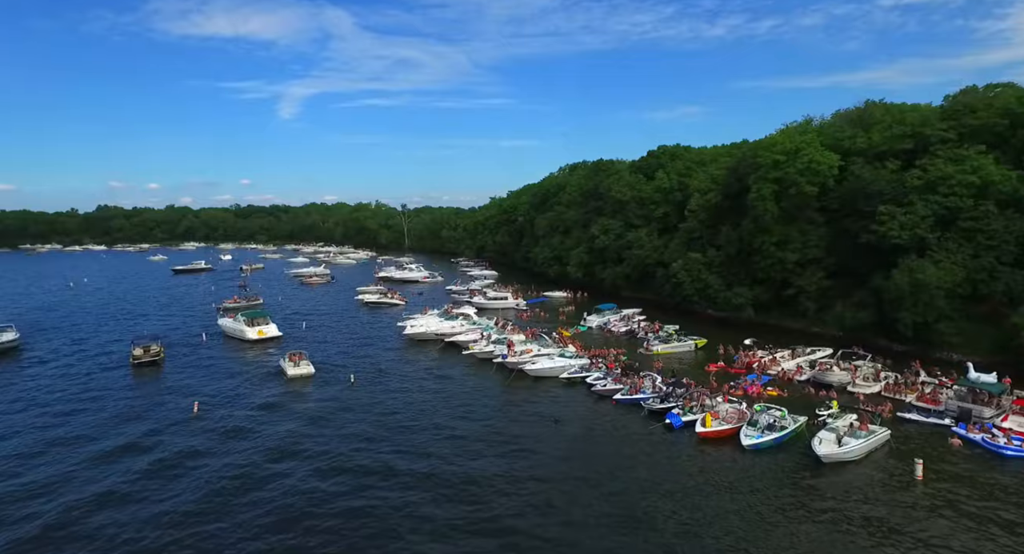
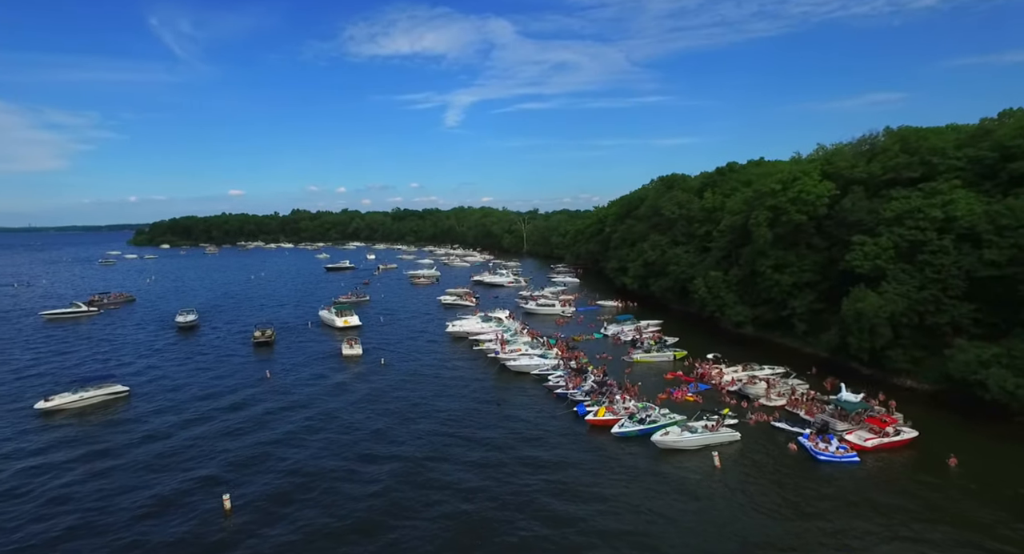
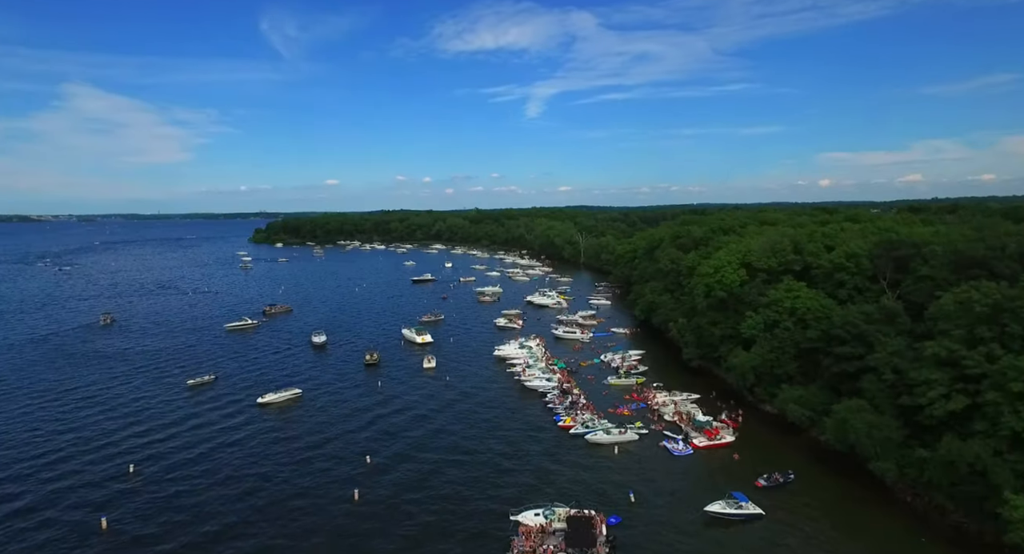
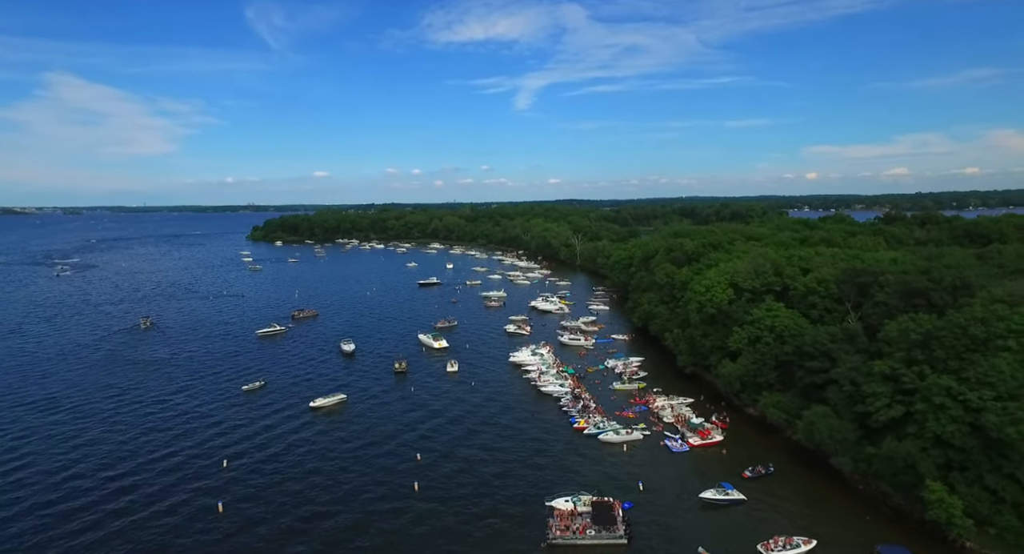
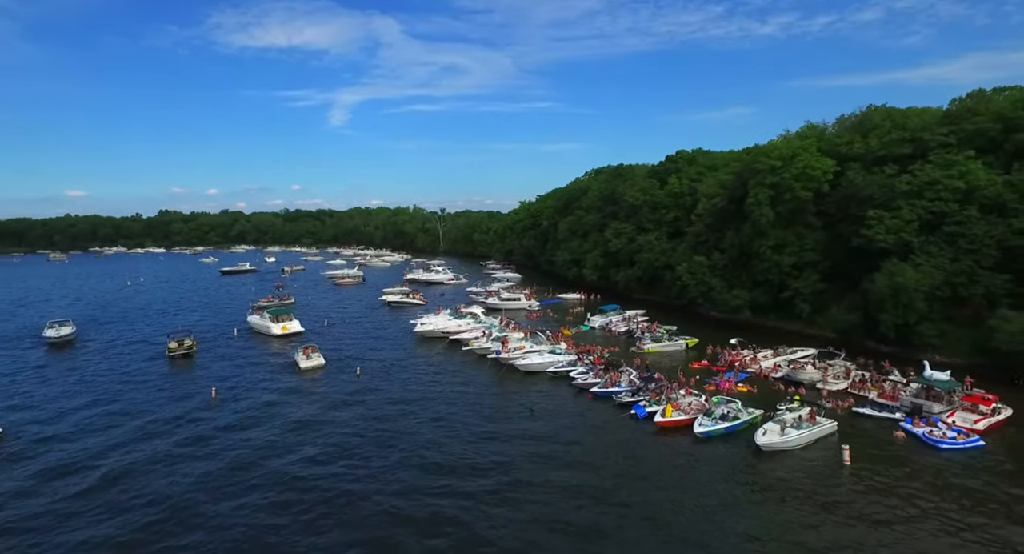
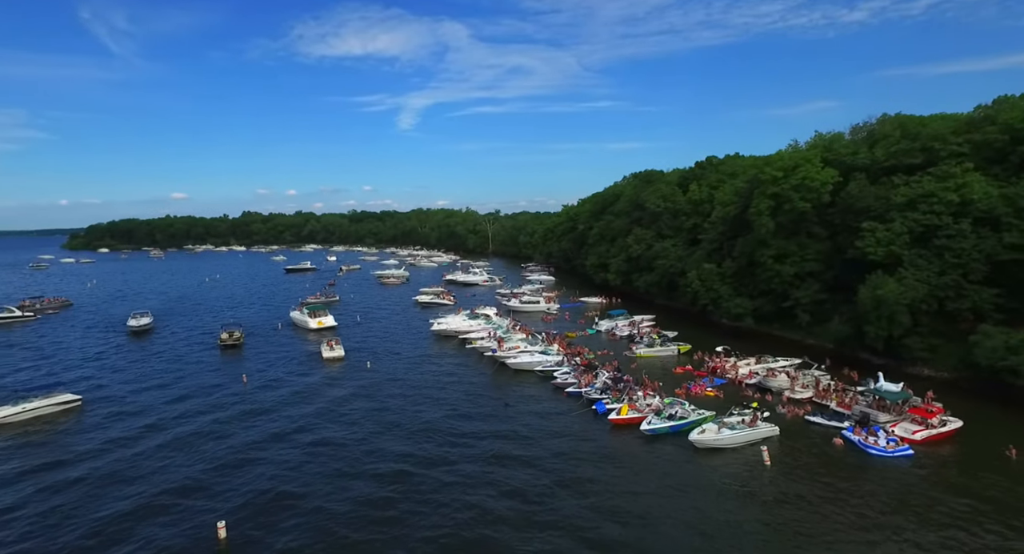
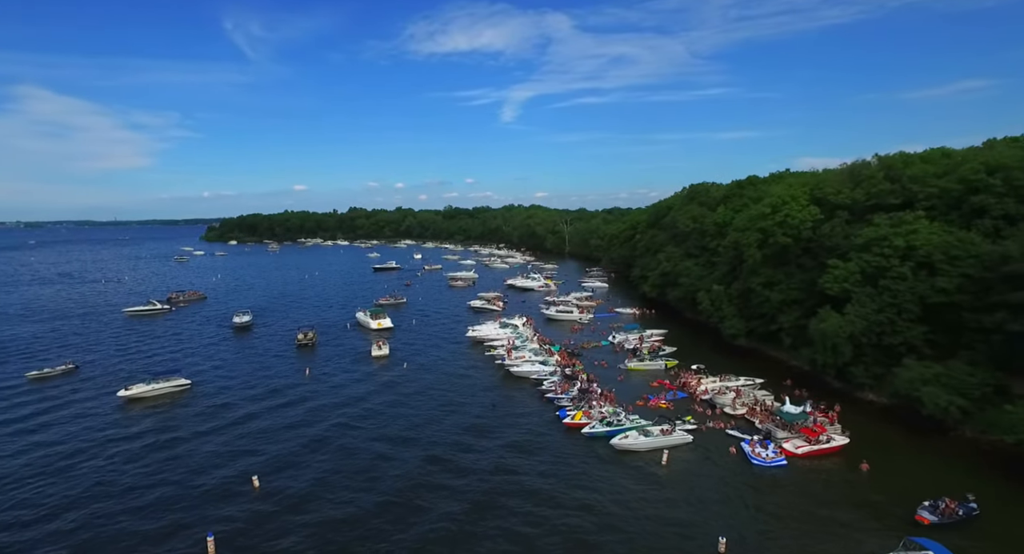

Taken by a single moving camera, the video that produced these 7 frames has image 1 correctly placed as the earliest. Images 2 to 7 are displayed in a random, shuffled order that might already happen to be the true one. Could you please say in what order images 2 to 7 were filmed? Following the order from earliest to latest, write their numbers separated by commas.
5, 6, 2, 7, 3, 4
